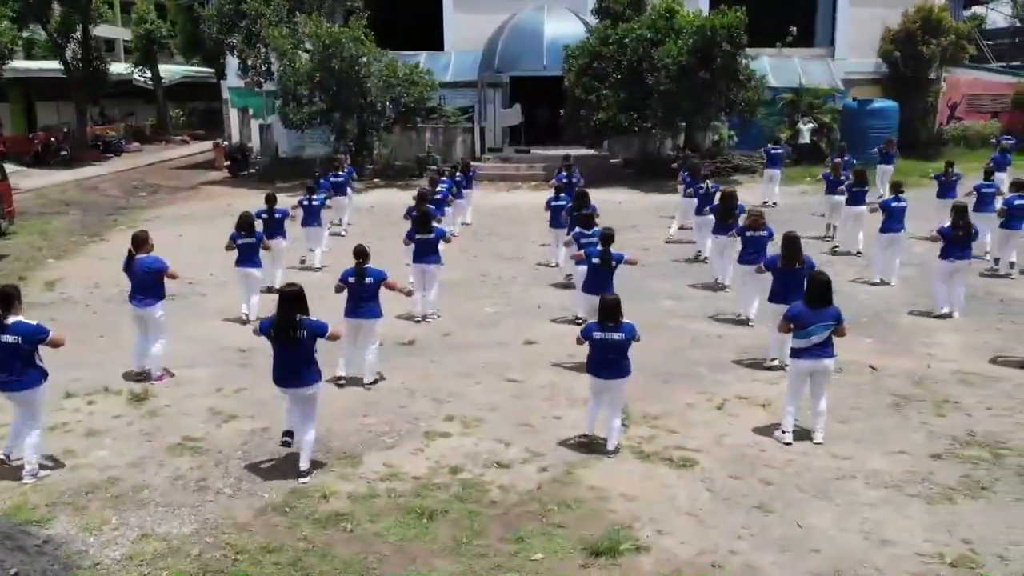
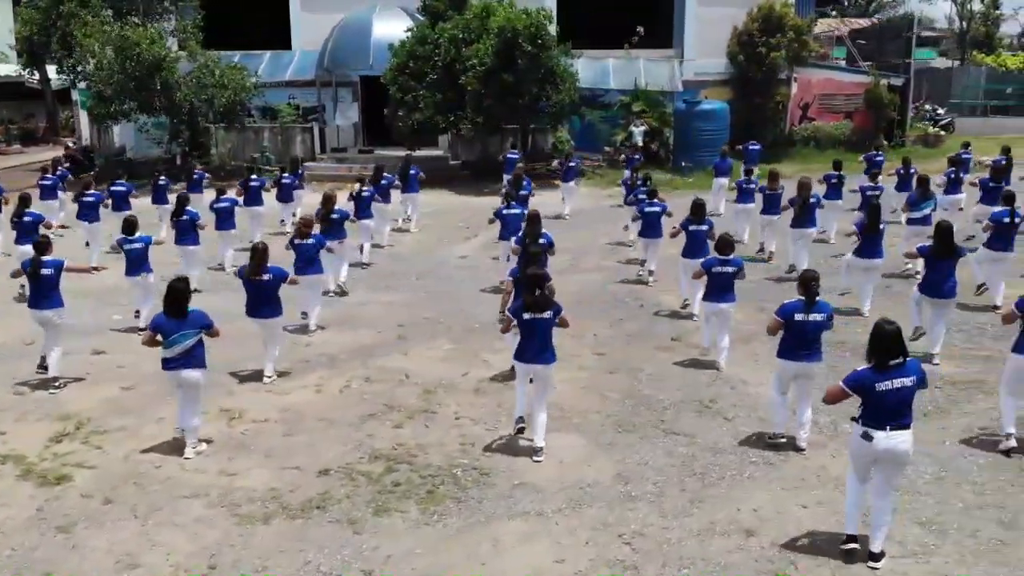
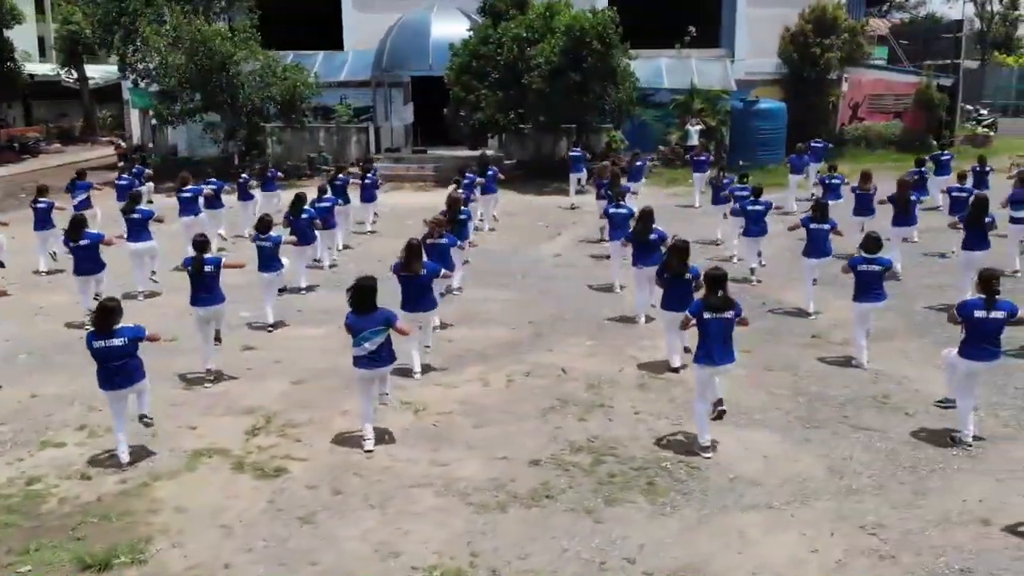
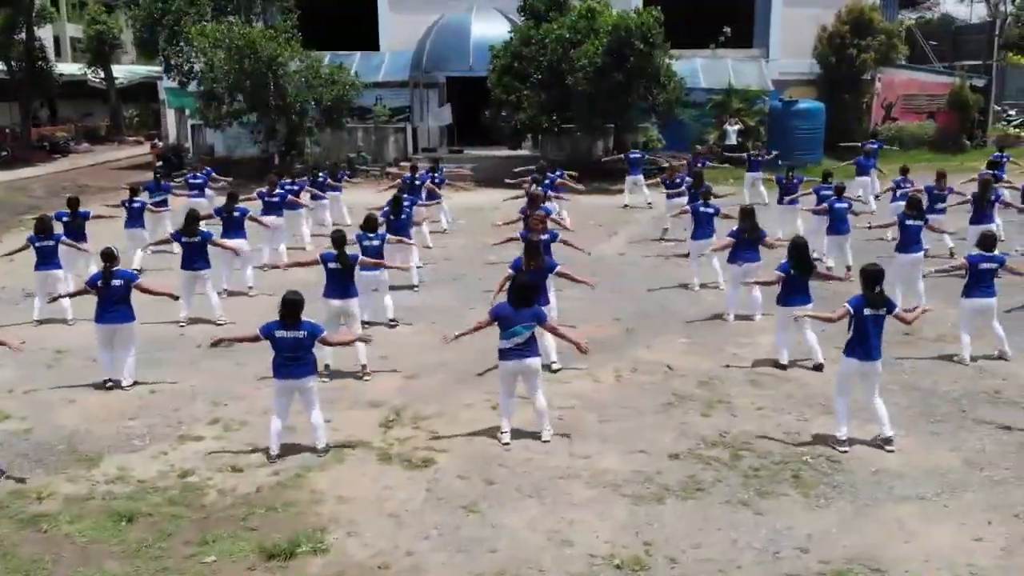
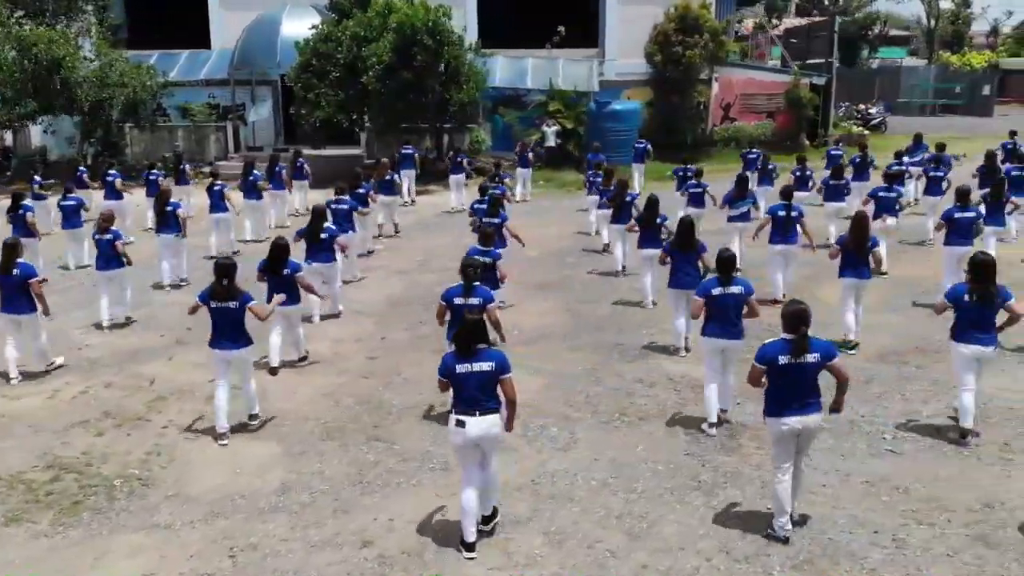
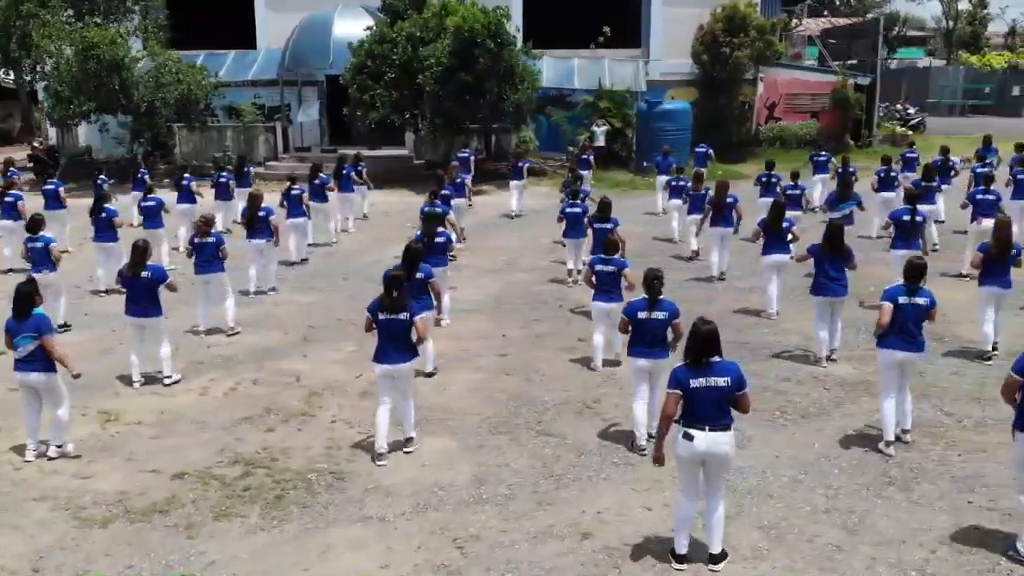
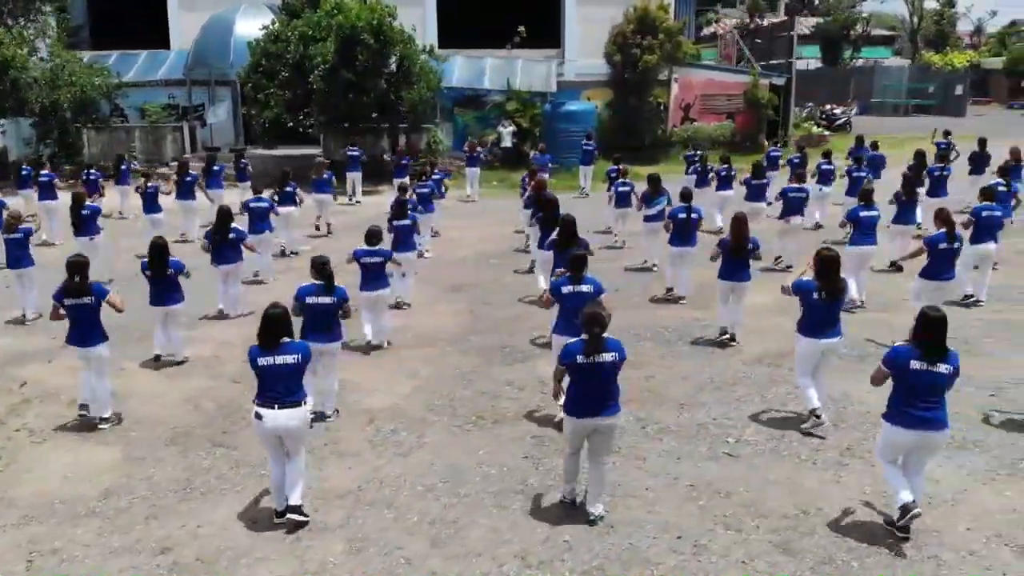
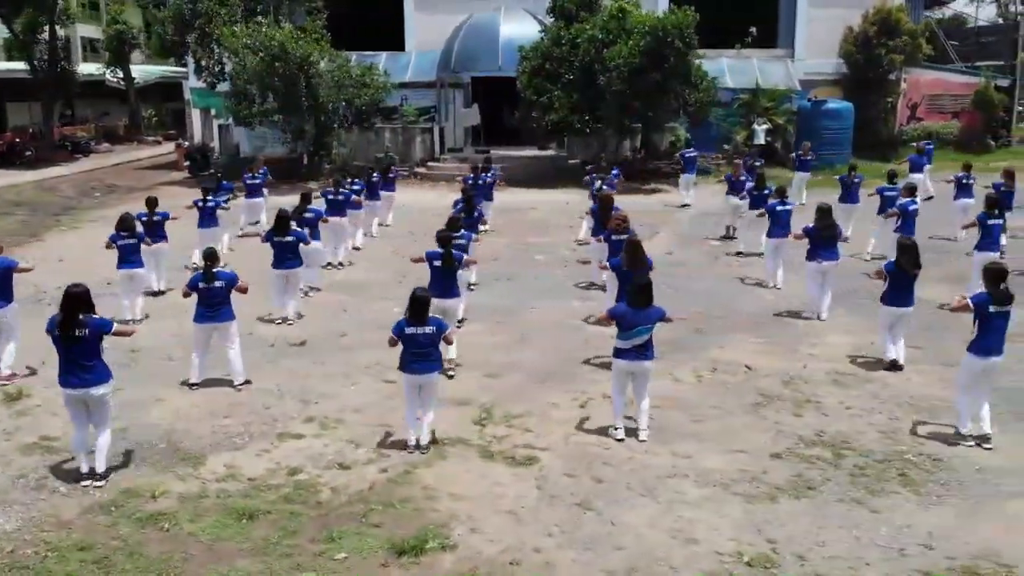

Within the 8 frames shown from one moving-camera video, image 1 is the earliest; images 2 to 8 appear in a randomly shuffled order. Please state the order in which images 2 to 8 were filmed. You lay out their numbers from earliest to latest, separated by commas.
8, 4, 3, 2, 6, 5, 7
